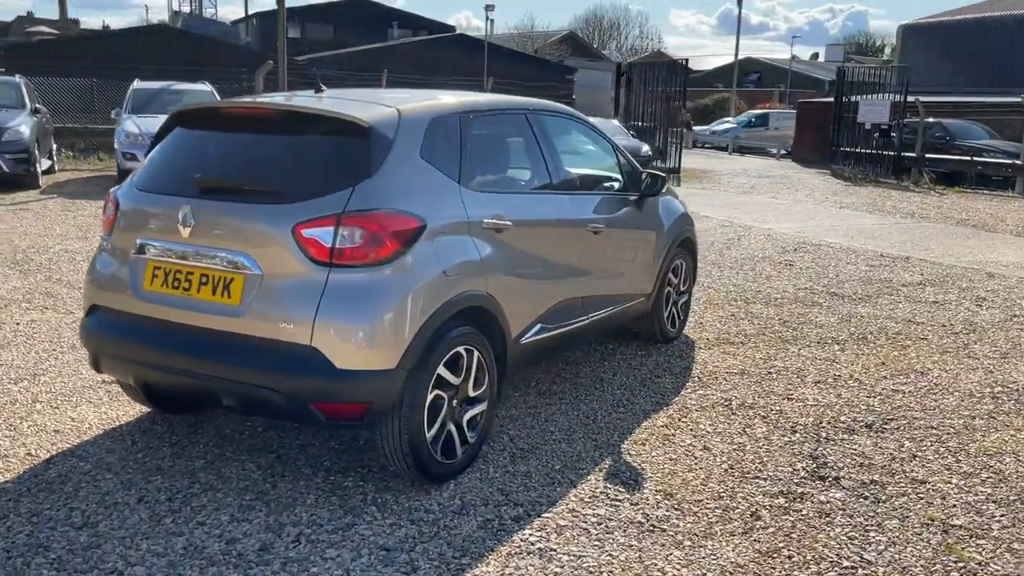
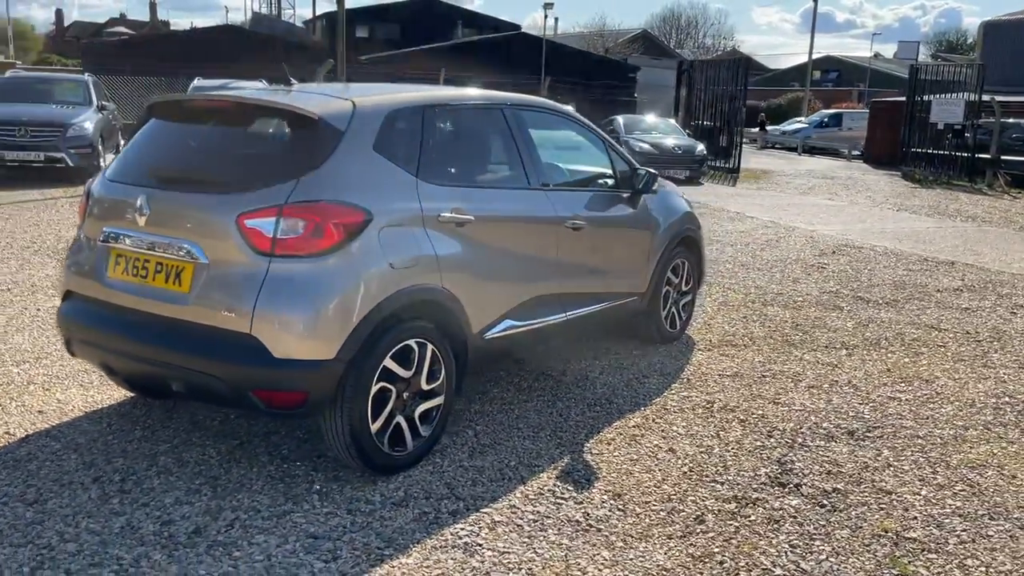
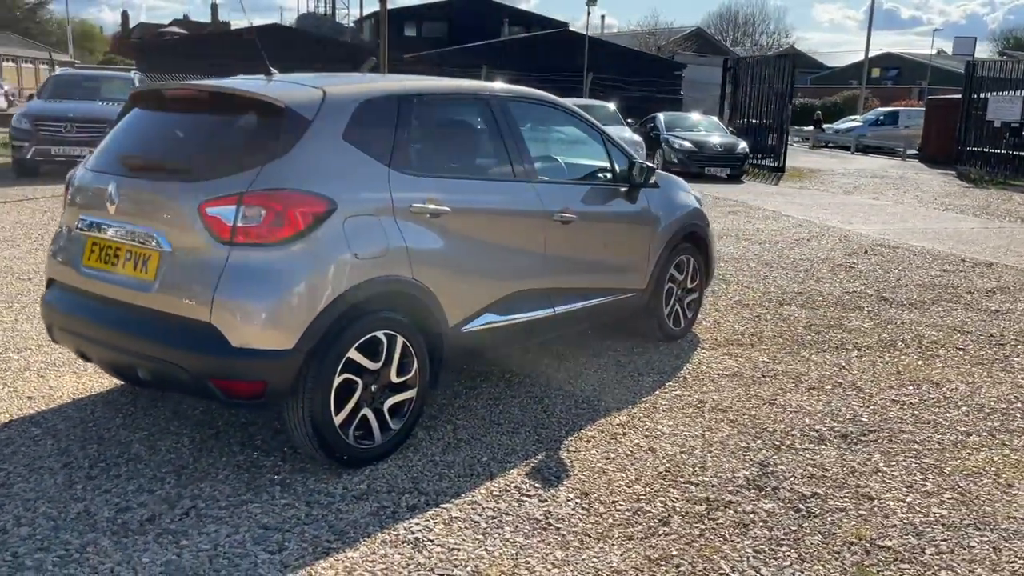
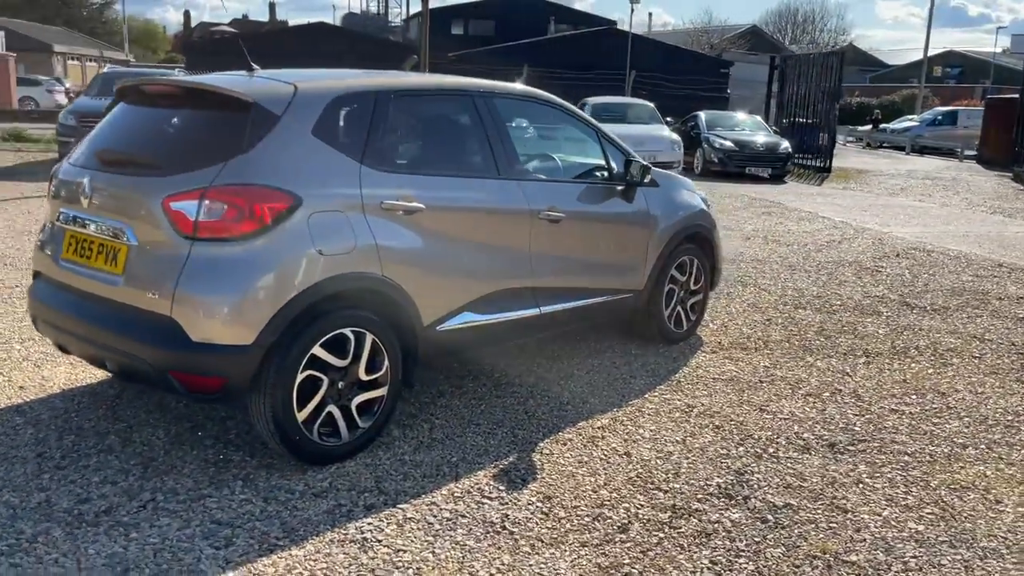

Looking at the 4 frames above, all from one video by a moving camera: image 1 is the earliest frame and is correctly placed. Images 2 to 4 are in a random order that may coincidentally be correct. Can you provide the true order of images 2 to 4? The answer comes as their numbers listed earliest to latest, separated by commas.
2, 3, 4
